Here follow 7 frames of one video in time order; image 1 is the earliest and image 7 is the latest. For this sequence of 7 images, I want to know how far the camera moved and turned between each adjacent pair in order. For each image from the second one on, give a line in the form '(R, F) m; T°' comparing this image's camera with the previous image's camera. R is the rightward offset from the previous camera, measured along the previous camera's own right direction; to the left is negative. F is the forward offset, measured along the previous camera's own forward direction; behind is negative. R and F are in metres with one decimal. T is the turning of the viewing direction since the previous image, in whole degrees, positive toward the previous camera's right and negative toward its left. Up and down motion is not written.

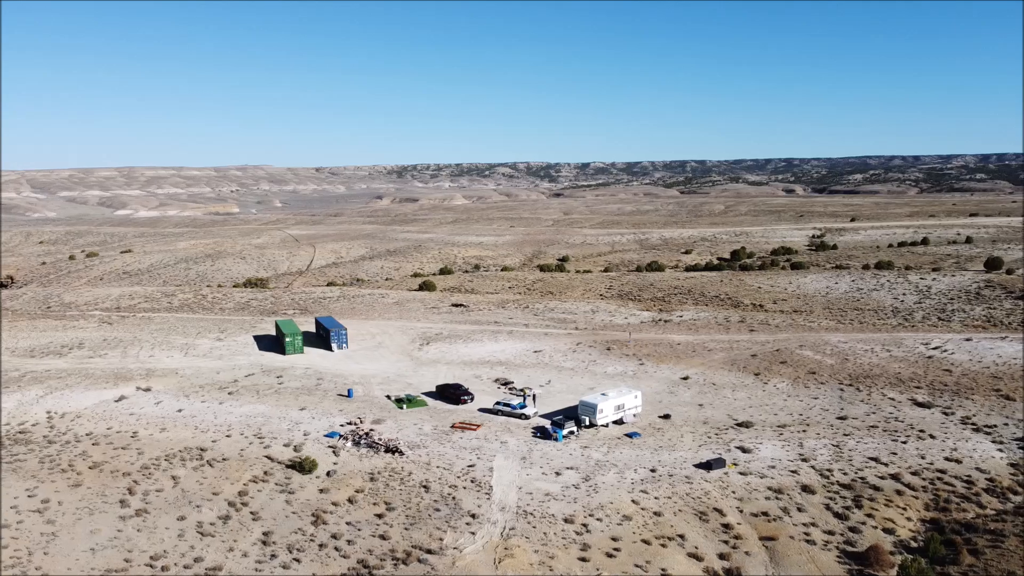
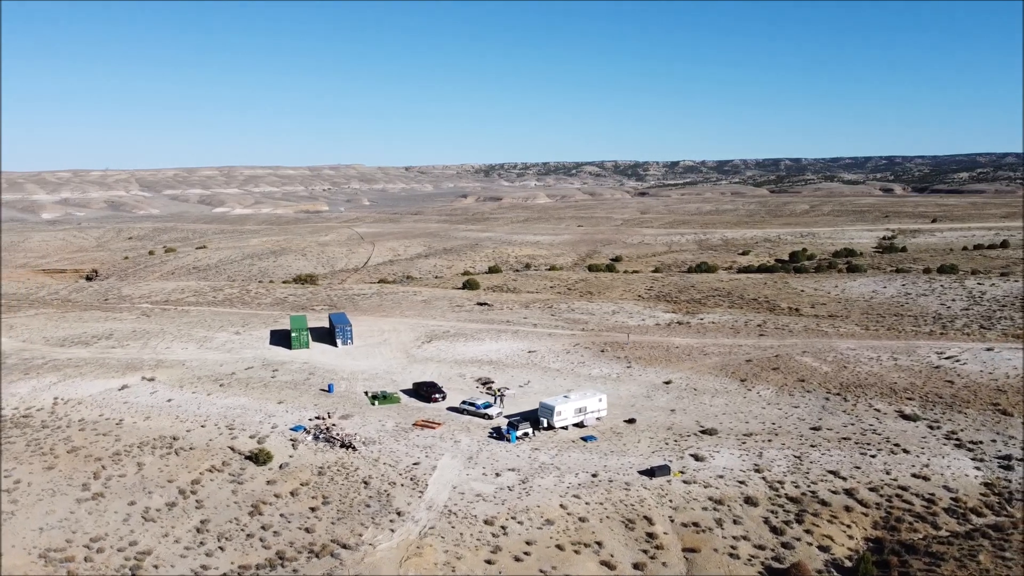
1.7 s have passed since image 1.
(+3.8, +0.3) m; -6°
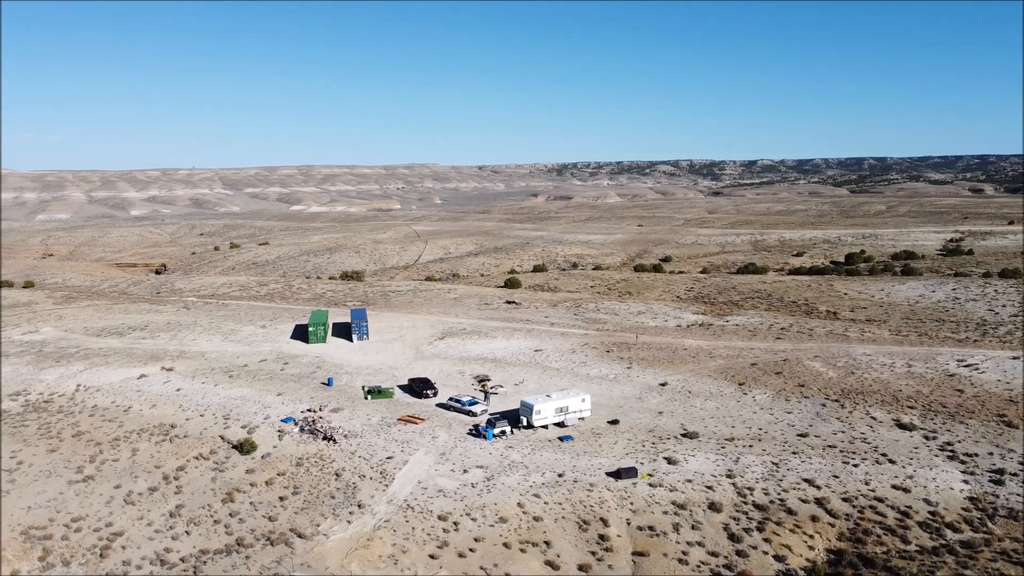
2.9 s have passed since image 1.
(+2.7, +0.1) m; -5°
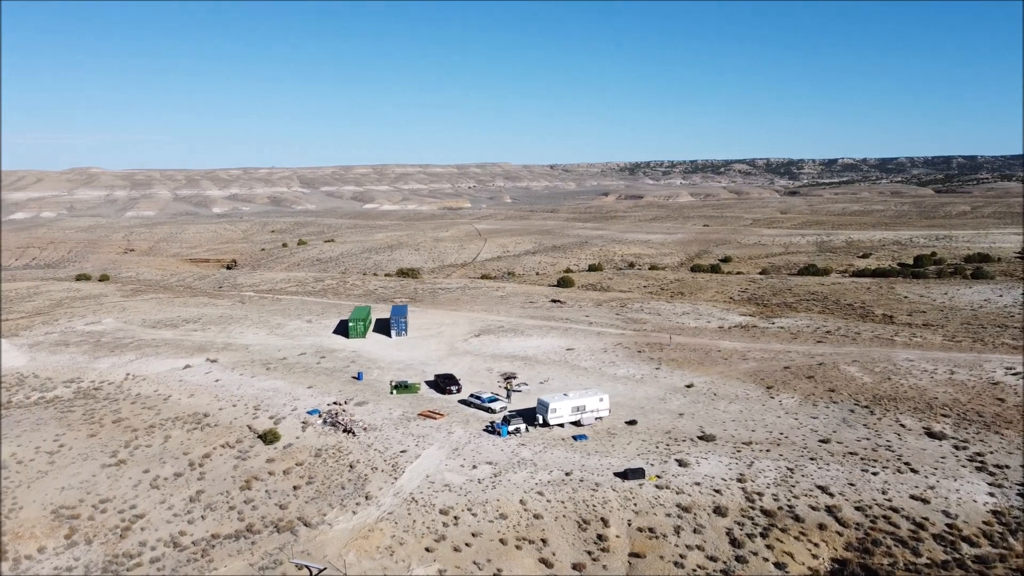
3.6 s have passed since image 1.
(+1.6, 0.0) m; -5°
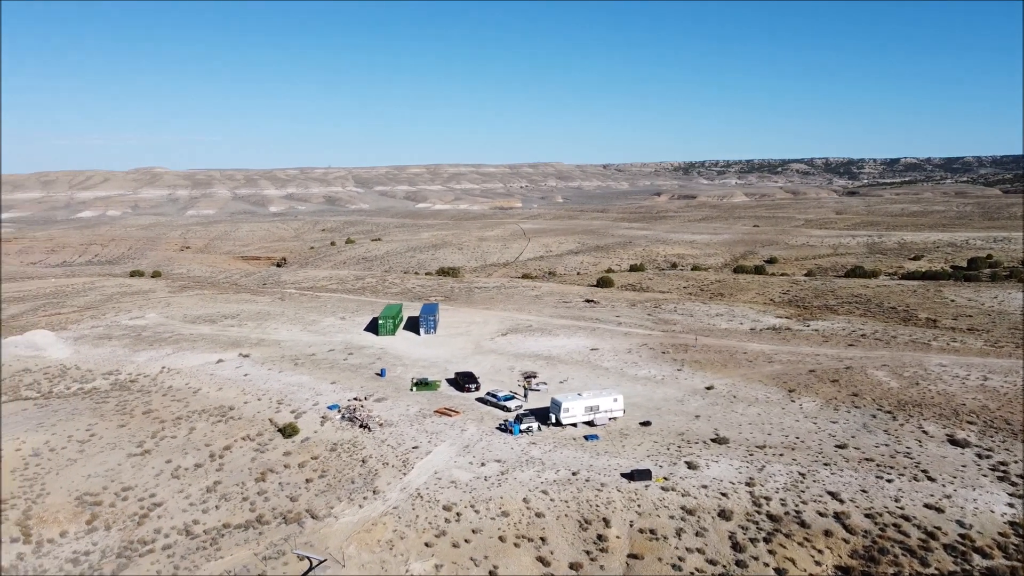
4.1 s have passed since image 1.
(+1.1, 0.0) m; -4°
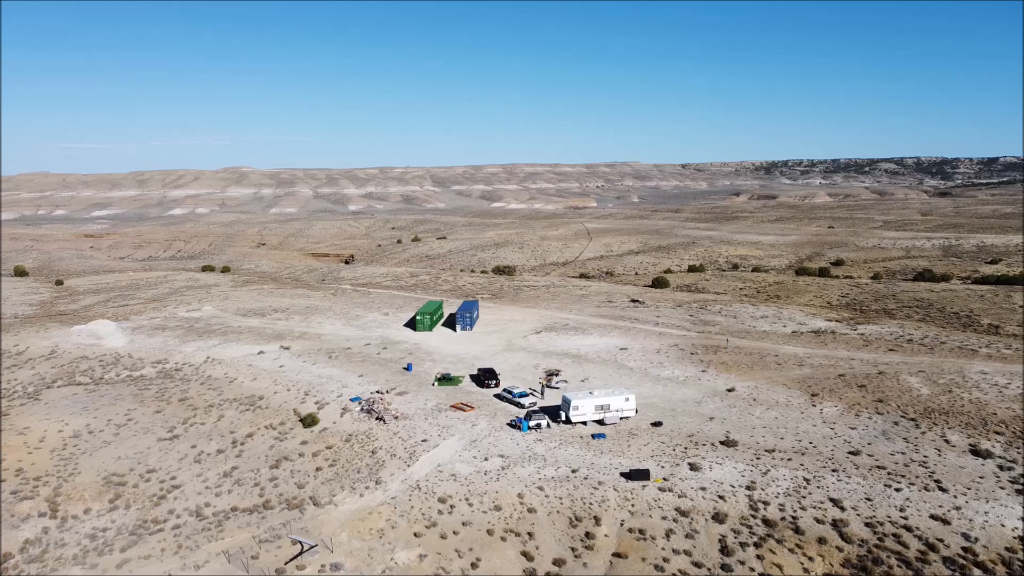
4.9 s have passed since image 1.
(+1.9, -0.1) m; -5°
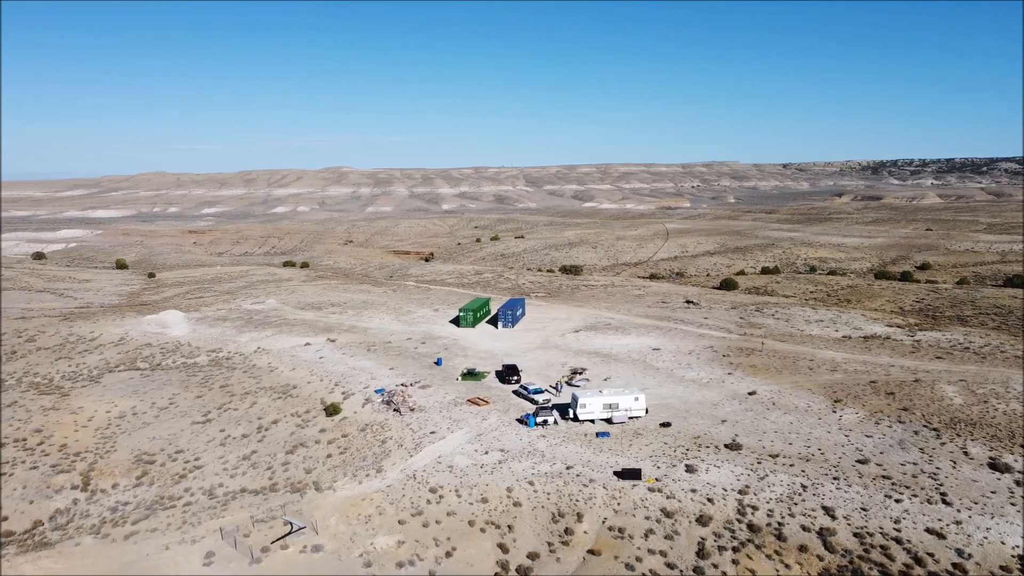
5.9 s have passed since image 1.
(+2.5, -0.1) m; -7°
